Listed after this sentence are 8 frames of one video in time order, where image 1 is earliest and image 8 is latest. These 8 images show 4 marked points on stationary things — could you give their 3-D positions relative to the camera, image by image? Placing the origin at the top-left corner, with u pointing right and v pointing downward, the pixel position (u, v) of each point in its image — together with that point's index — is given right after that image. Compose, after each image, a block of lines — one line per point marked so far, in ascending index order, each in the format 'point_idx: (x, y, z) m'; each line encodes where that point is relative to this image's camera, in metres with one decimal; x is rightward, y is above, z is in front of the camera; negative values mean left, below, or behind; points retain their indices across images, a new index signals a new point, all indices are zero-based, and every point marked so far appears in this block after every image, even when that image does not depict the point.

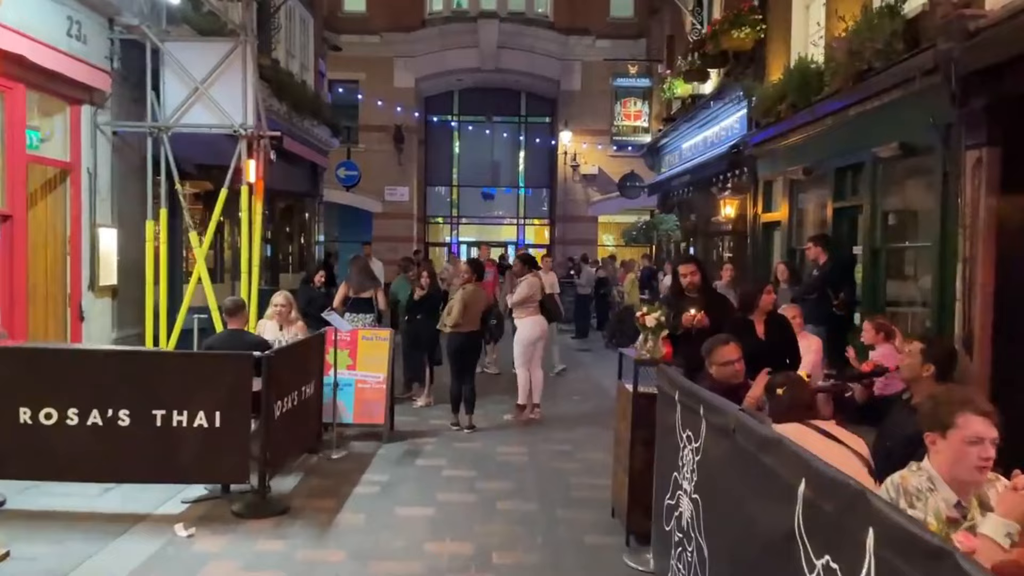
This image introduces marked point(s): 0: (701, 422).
0: (+1.0, -0.7, +4.1) m
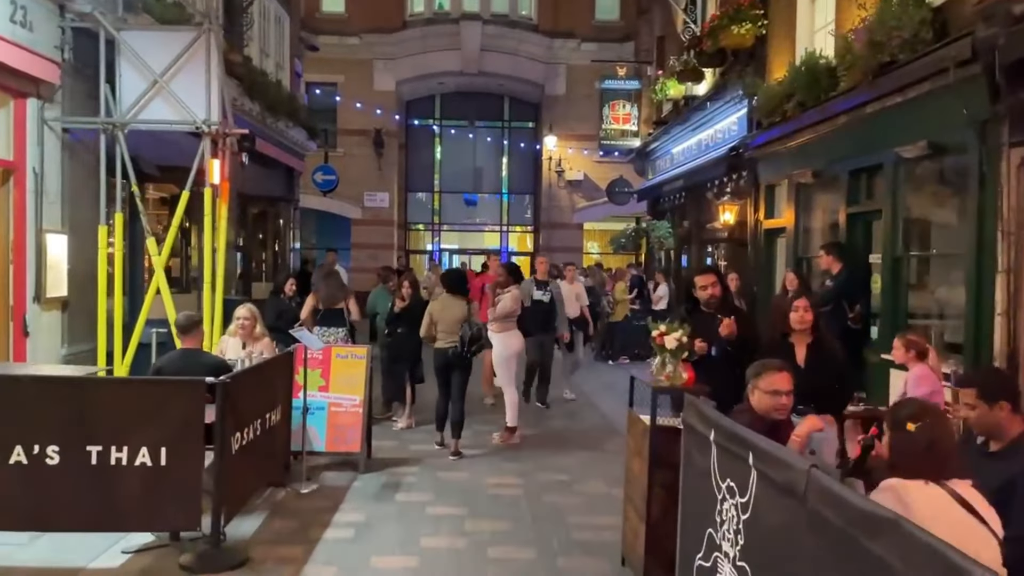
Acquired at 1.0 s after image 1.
0: (+1.0, -0.8, +3.3) m
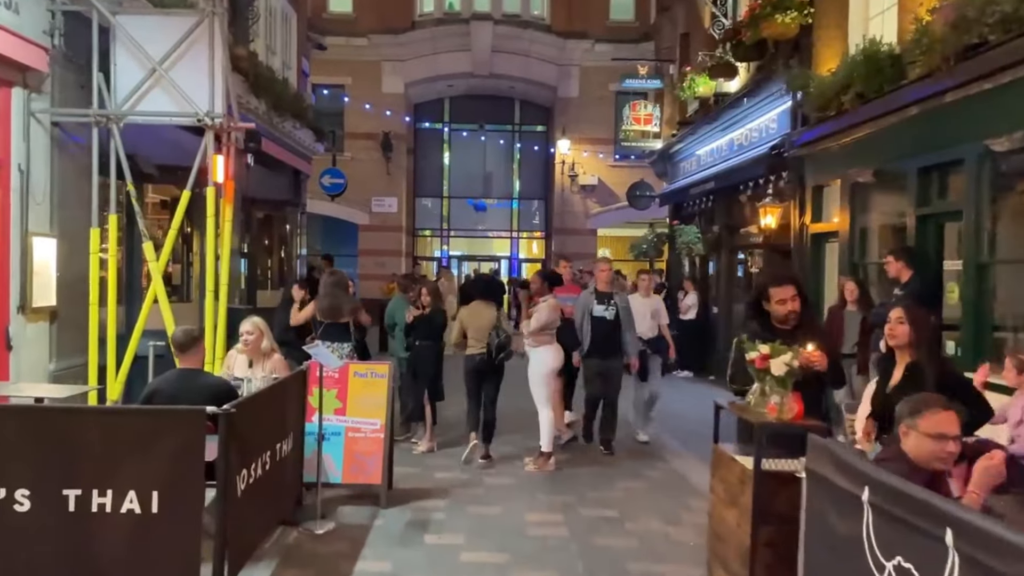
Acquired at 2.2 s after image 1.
0: (+1.3, -0.8, +2.4) m
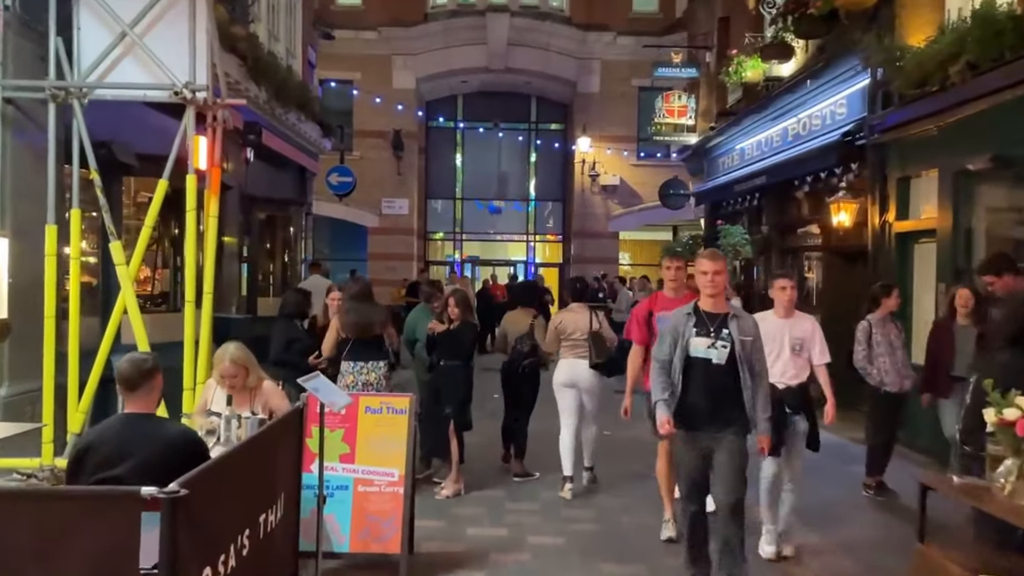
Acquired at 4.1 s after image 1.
0: (+1.6, -0.8, +0.9) m
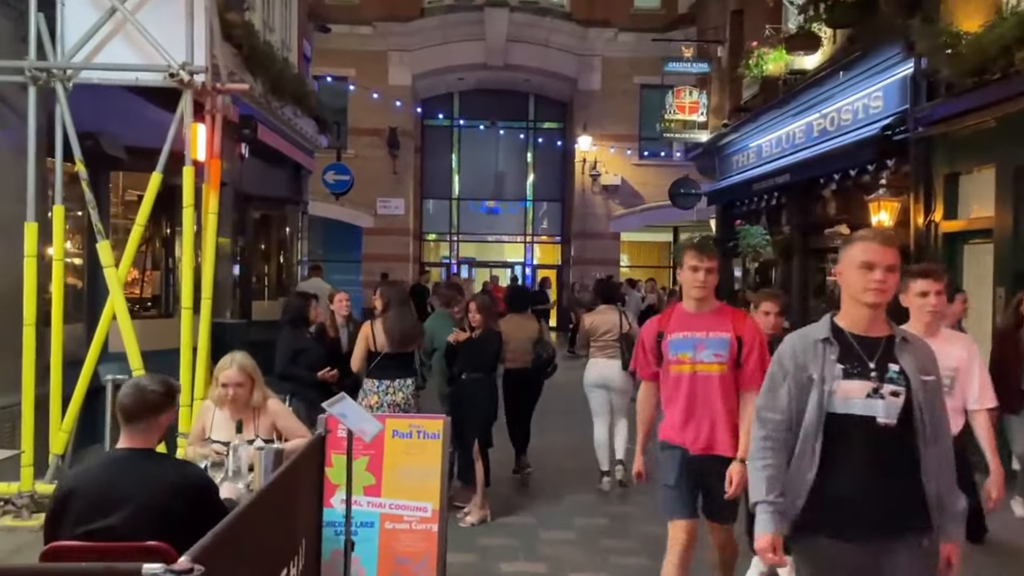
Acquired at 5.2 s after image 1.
0: (+2.0, -0.9, +0.3) m
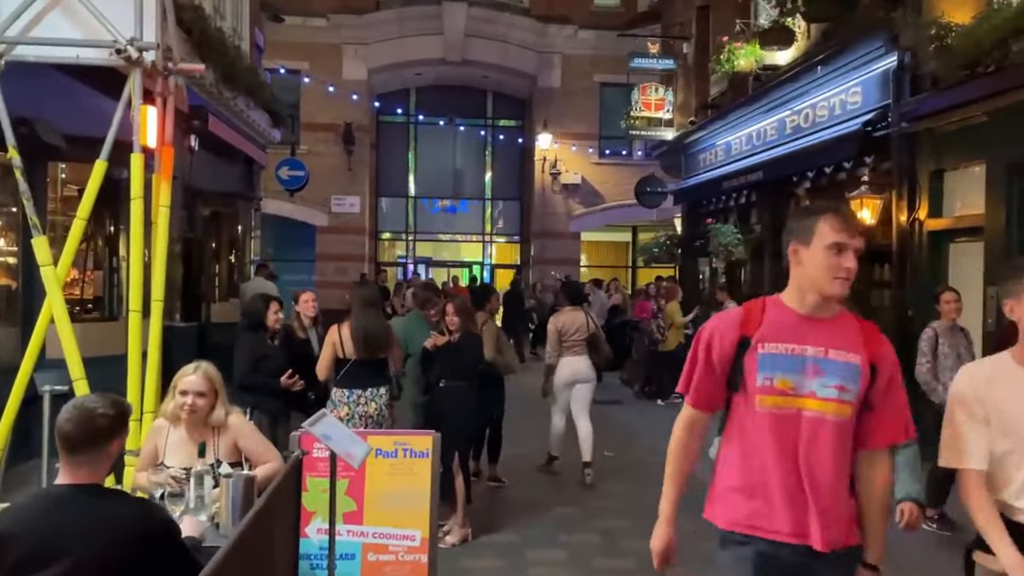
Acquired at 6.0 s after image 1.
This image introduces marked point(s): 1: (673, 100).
0: (+2.2, -0.9, -0.1) m
1: (+3.4, +4.0, +17.3) m
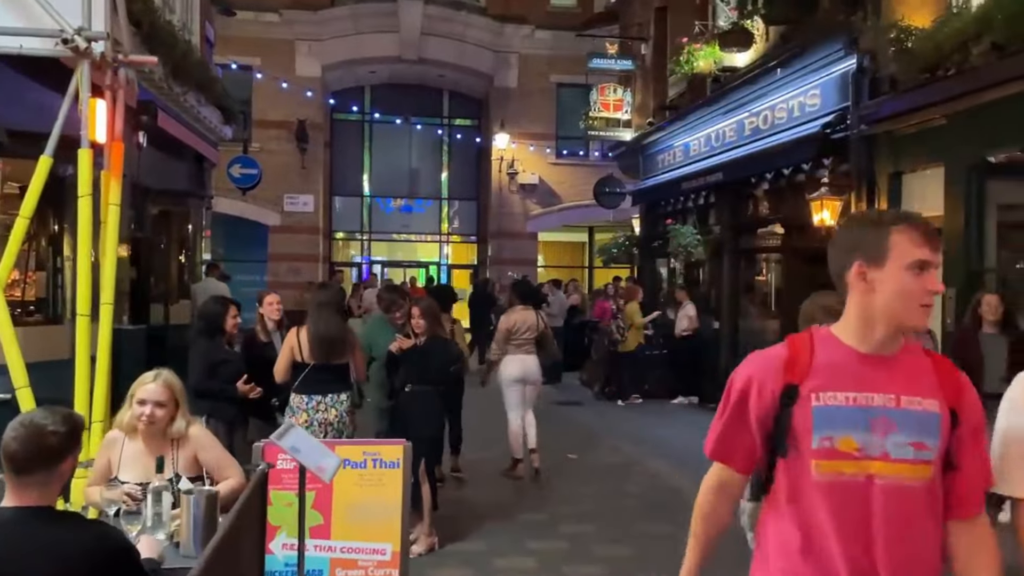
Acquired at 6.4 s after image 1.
0: (+2.3, -0.9, -0.1) m
1: (+2.5, +4.0, +17.3) m
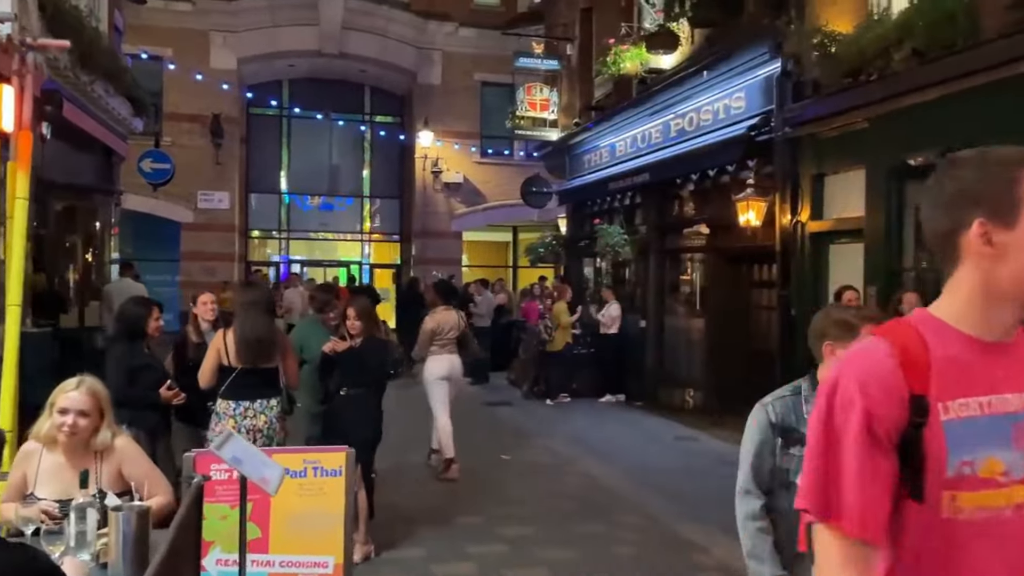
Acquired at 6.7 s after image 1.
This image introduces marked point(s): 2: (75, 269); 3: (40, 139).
0: (+2.5, -0.9, 0.0) m
1: (+0.9, +4.0, +17.4) m
2: (-7.1, +0.3, +13.2) m
3: (-6.4, +2.1, +10.9) m
